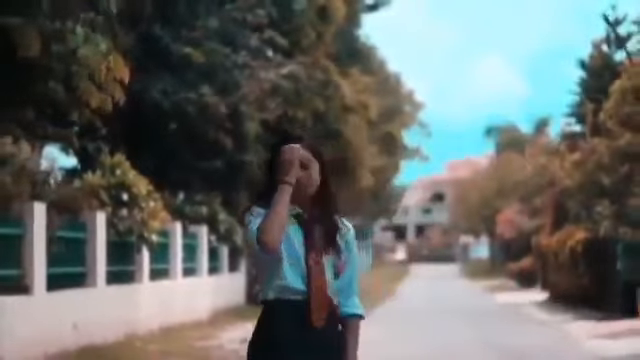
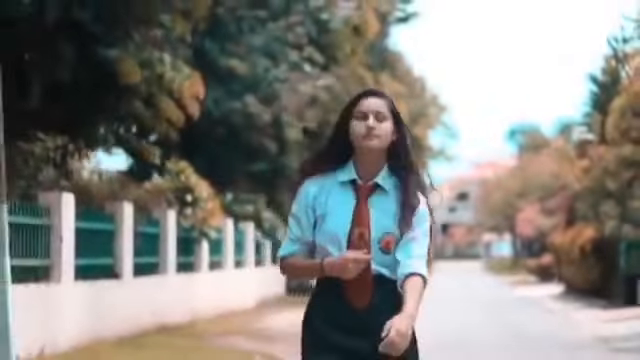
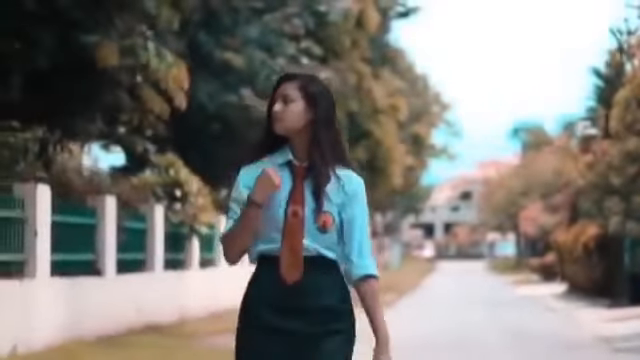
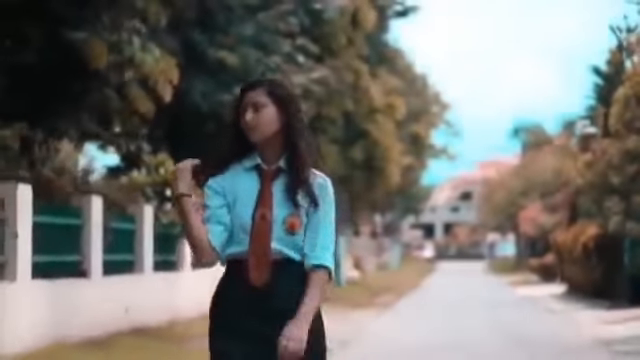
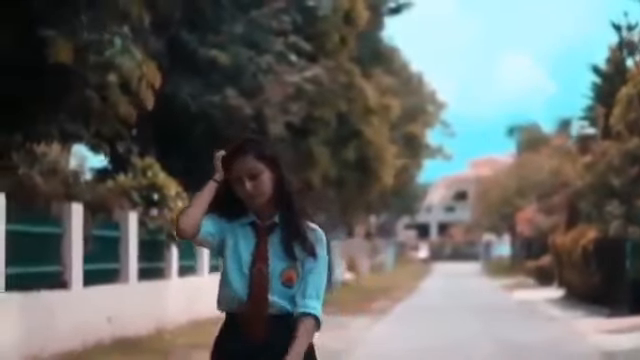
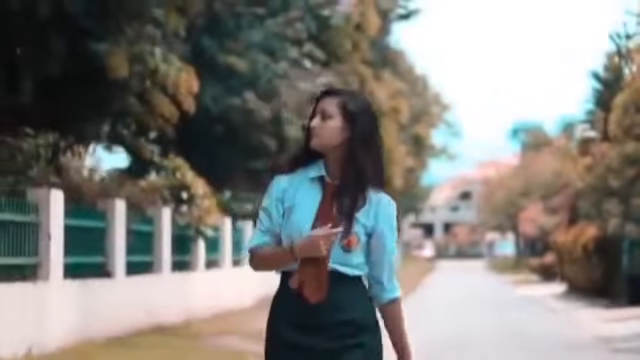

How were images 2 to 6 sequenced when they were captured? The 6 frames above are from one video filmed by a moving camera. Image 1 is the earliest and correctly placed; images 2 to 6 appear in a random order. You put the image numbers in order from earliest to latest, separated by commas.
5, 4, 3, 6, 2
